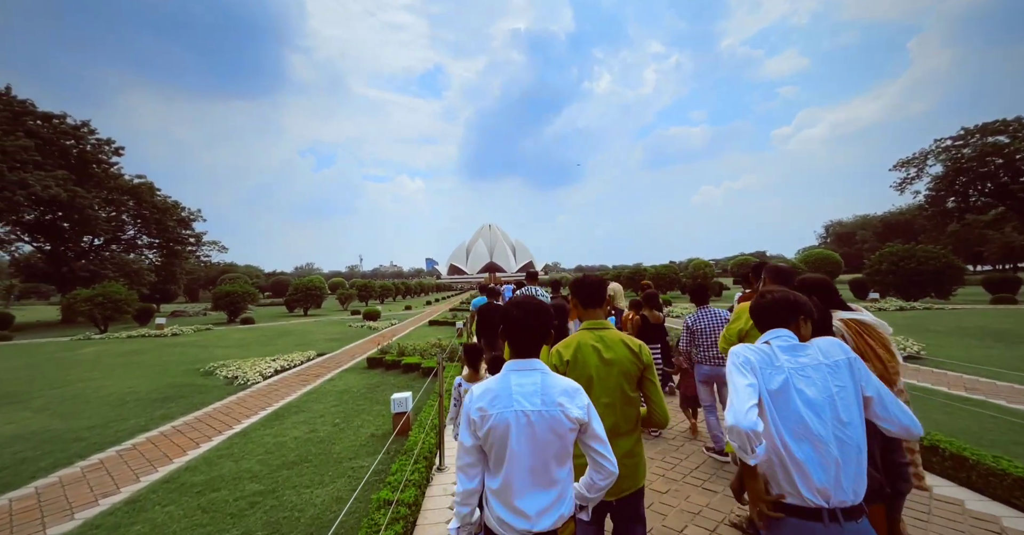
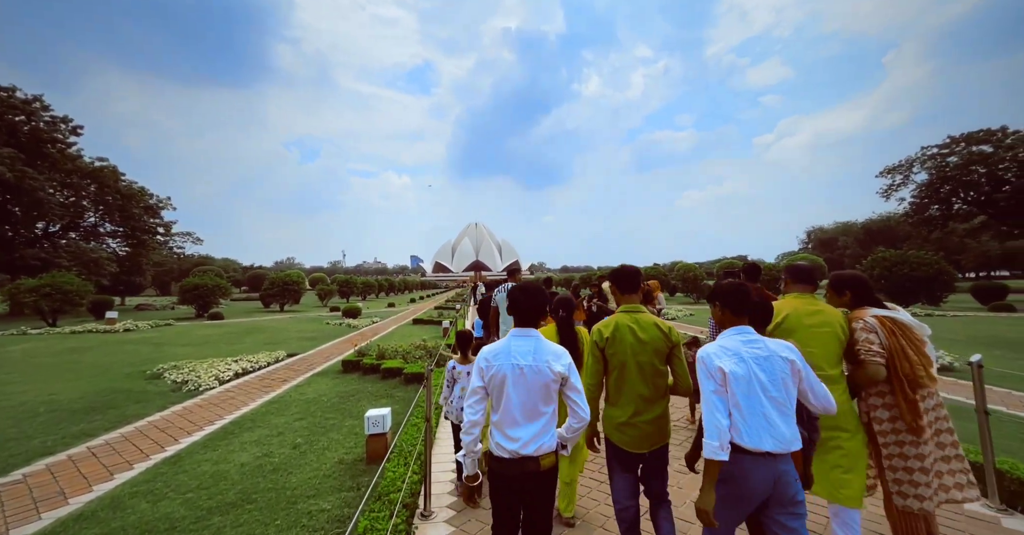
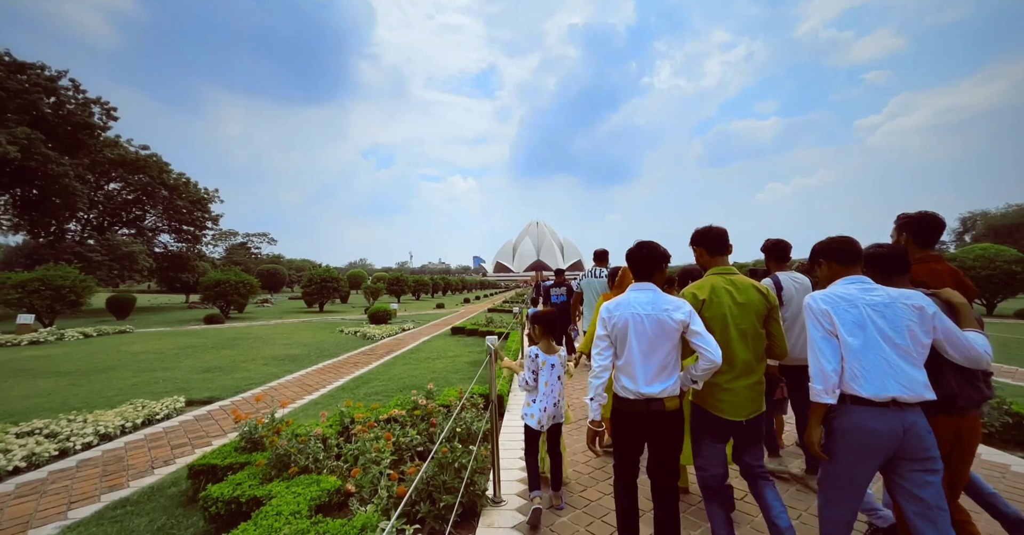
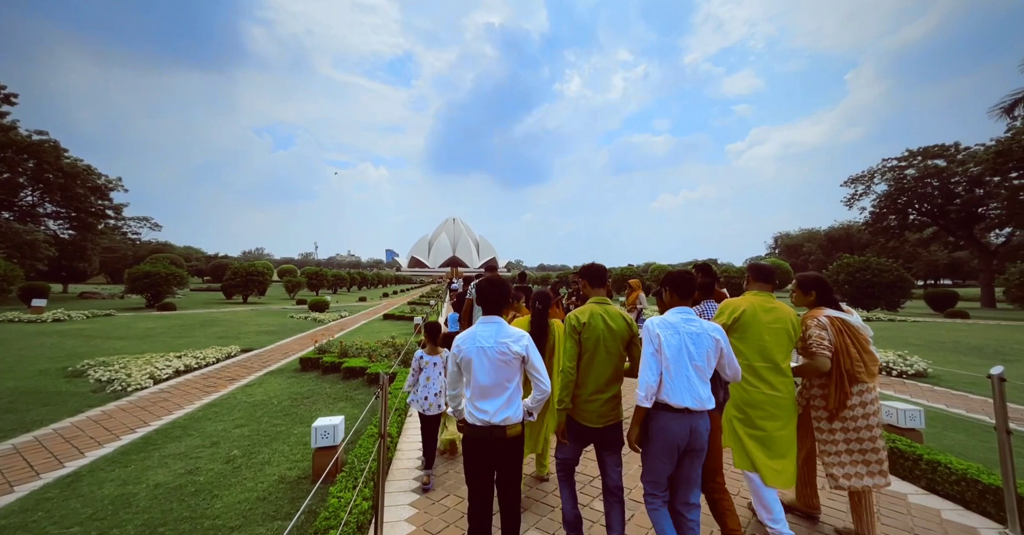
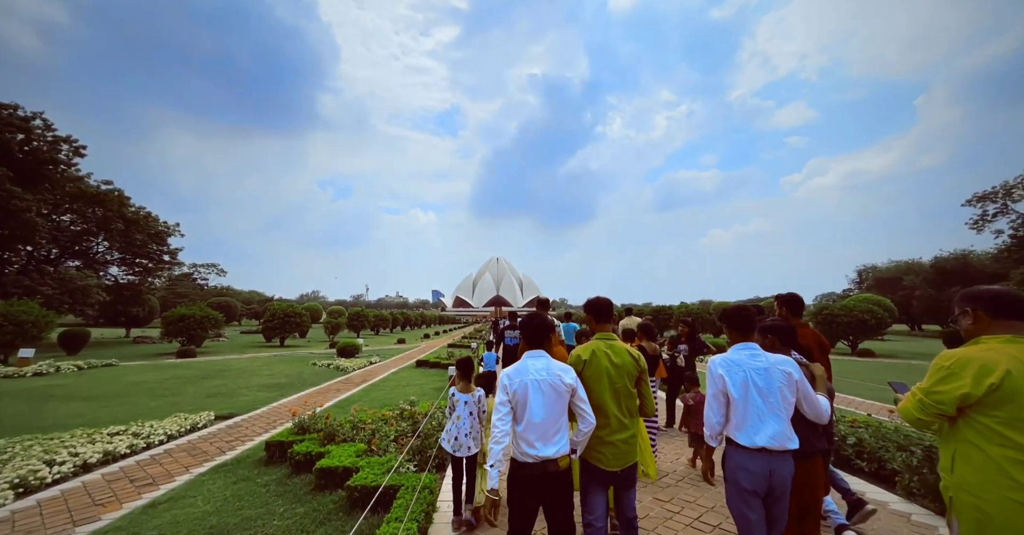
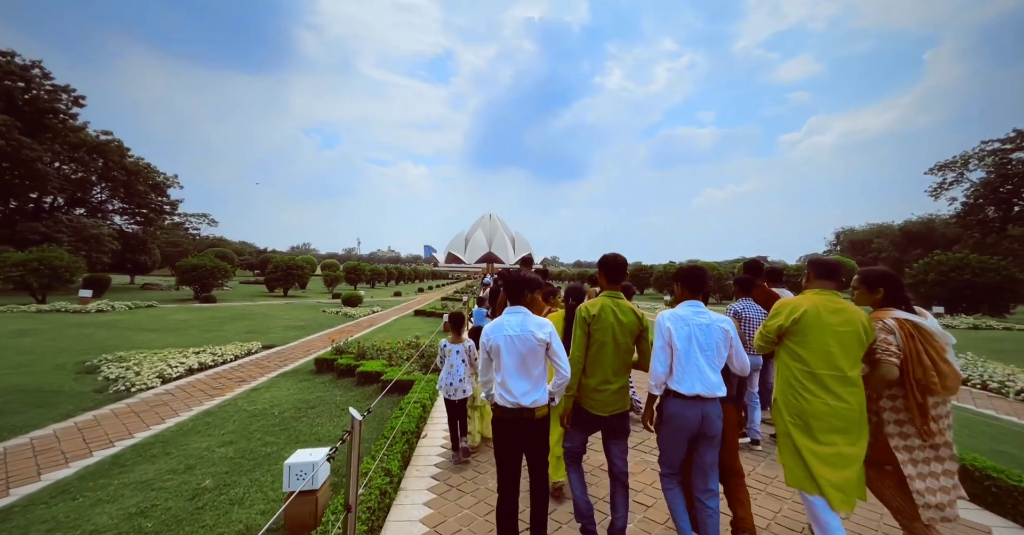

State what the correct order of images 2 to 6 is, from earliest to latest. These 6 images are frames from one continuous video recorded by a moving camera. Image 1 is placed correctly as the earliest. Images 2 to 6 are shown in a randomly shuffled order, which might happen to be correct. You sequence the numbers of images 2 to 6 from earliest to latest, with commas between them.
2, 4, 6, 5, 3
